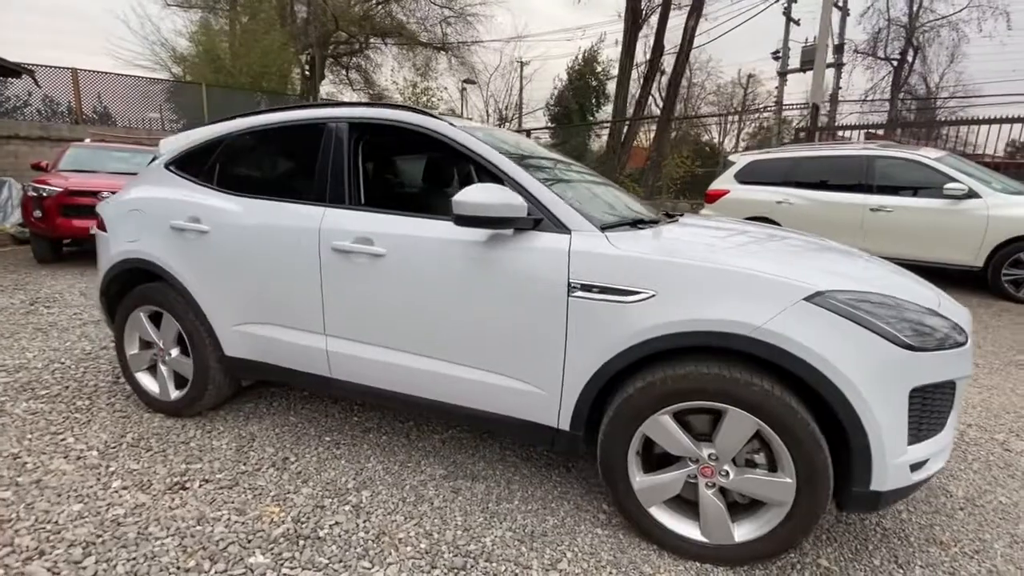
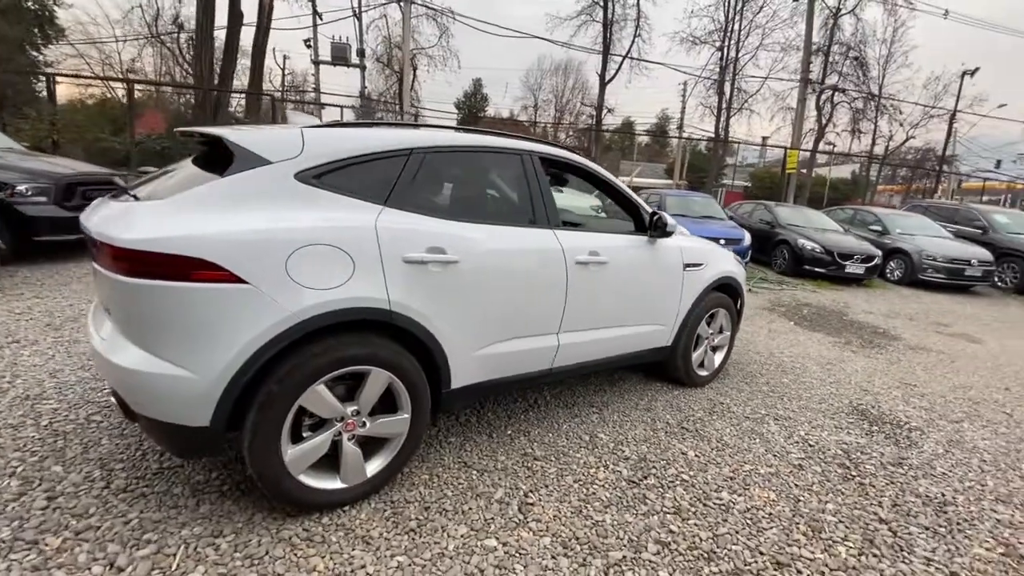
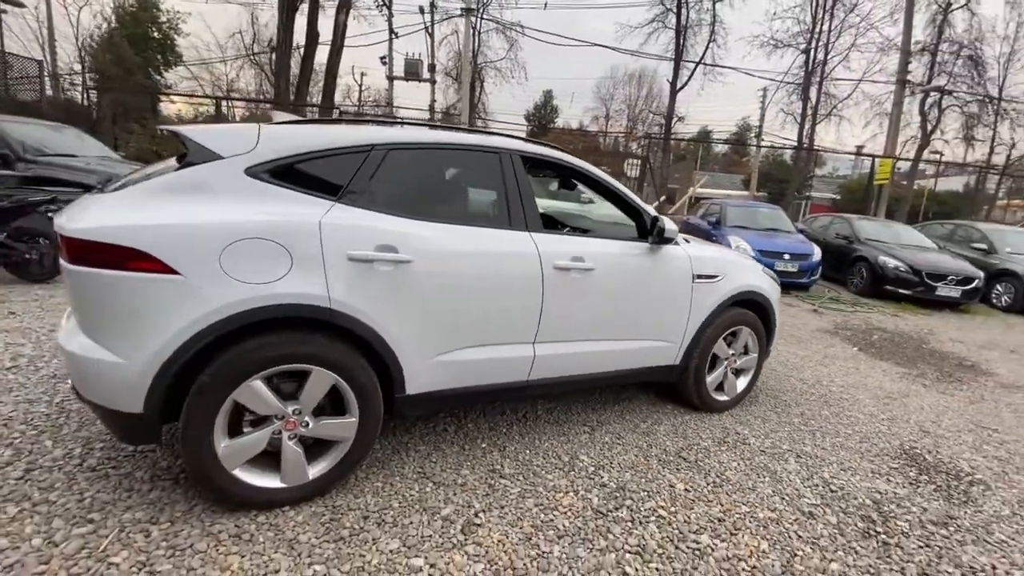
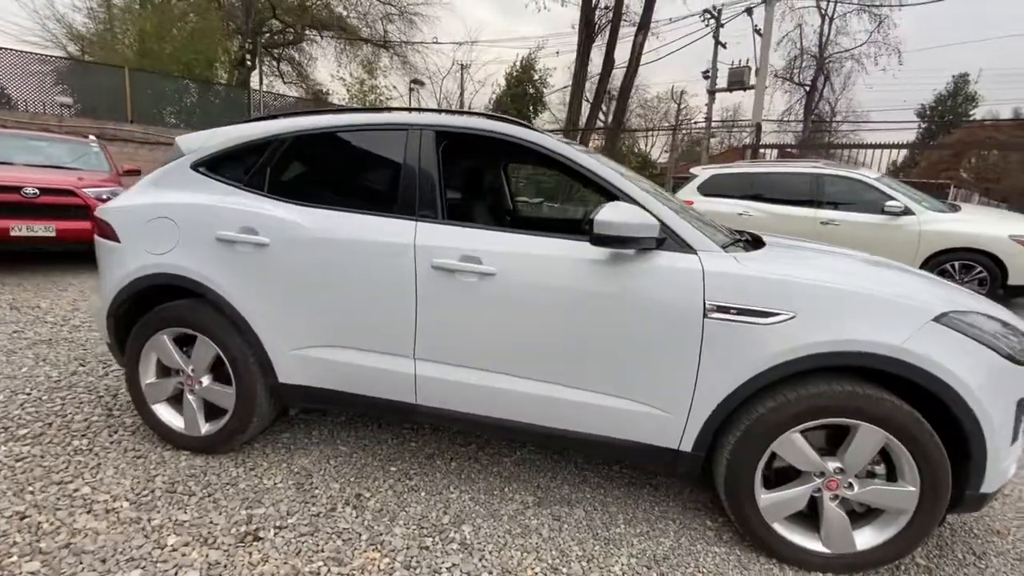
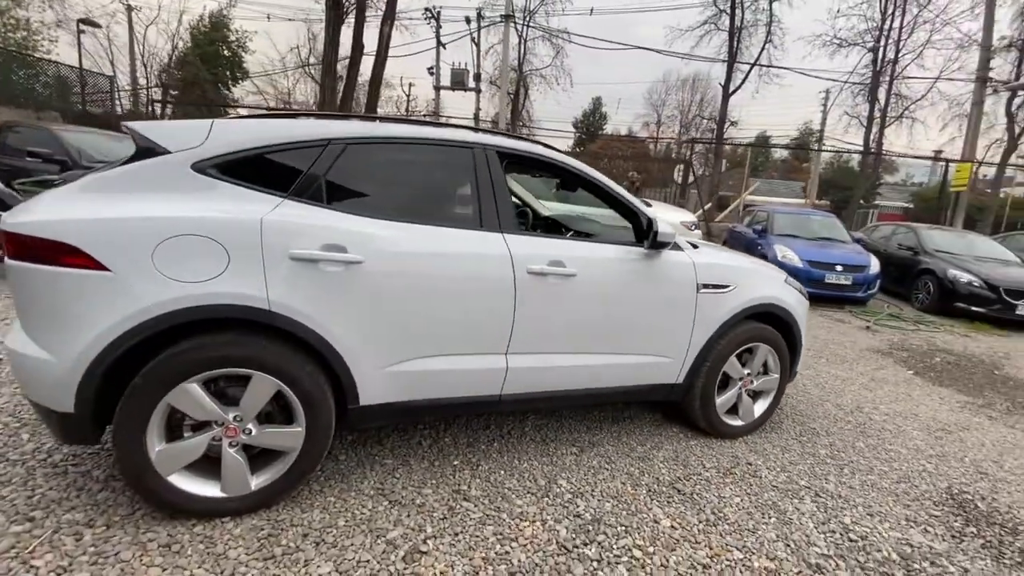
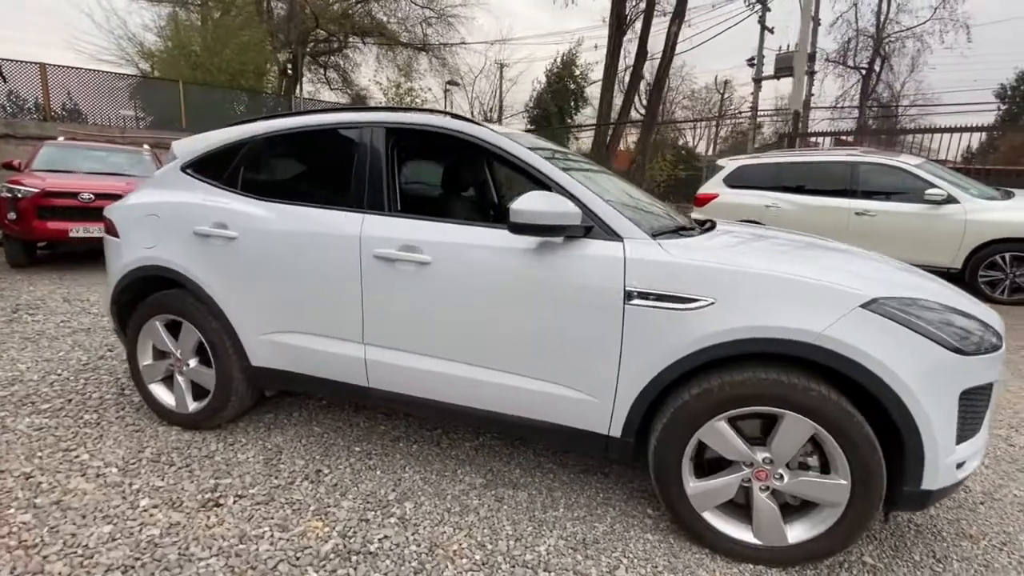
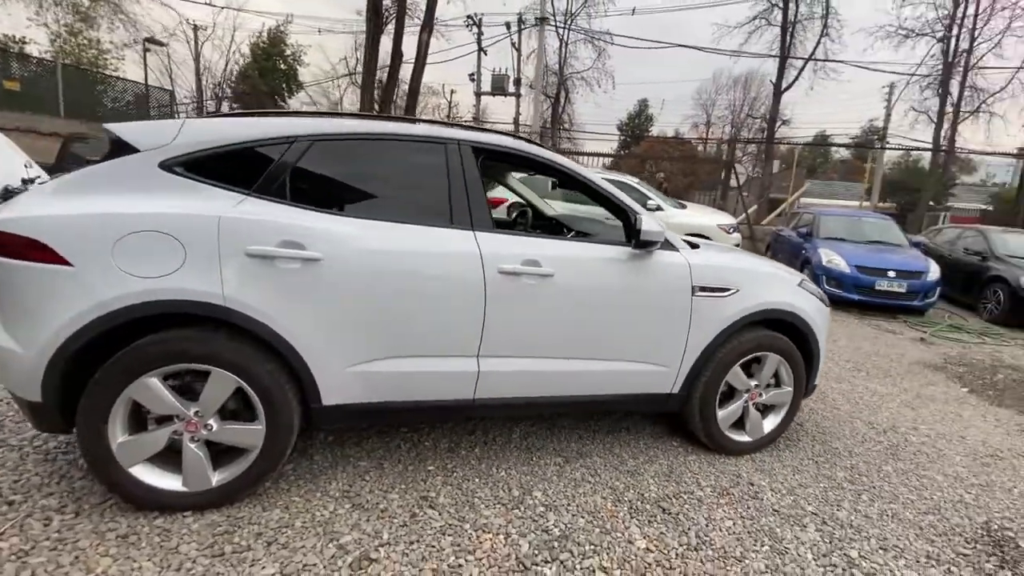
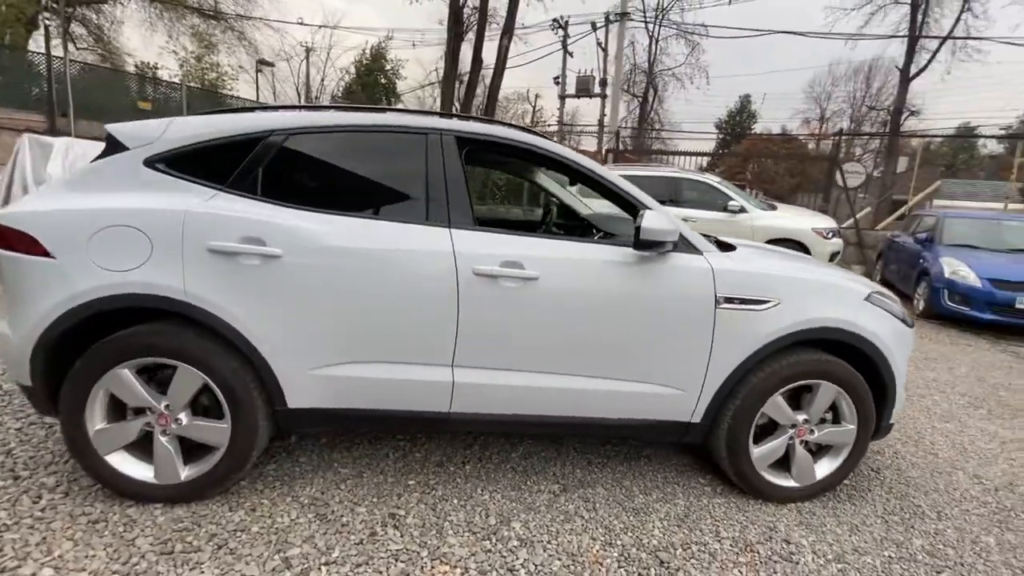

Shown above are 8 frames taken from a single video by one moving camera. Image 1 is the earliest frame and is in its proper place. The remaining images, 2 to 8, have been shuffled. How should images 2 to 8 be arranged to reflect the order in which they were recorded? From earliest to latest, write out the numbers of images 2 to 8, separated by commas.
6, 4, 8, 7, 5, 3, 2
